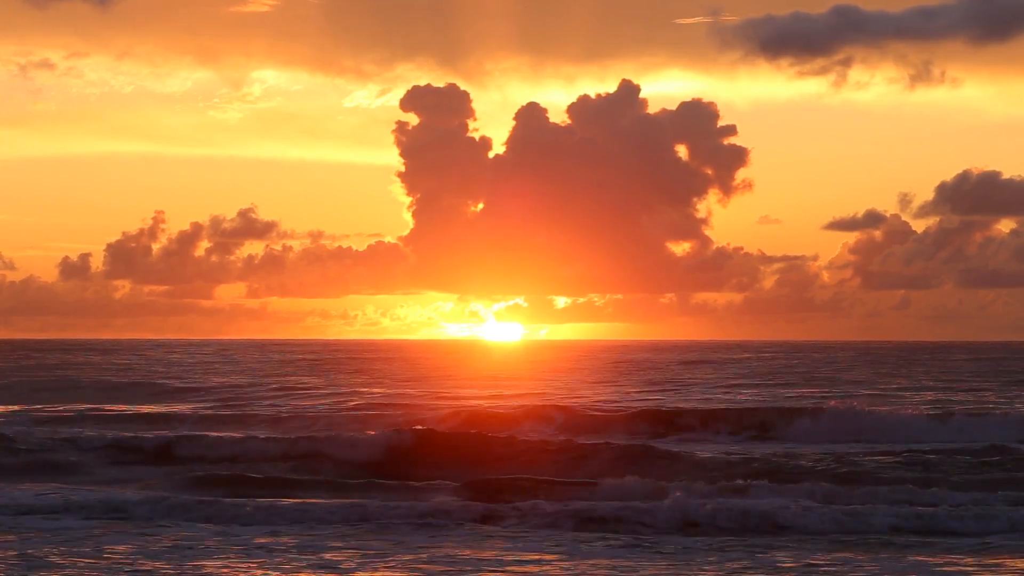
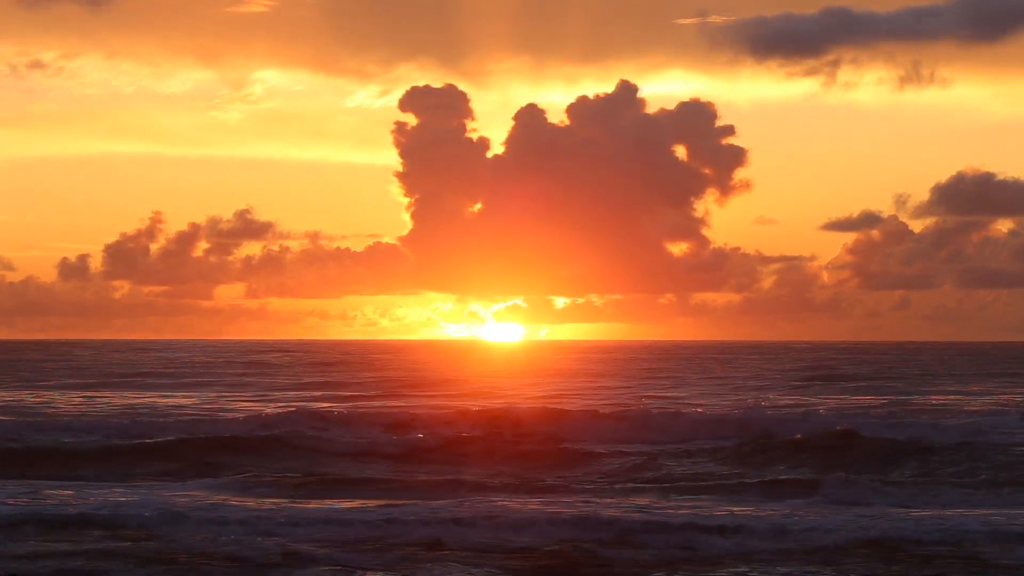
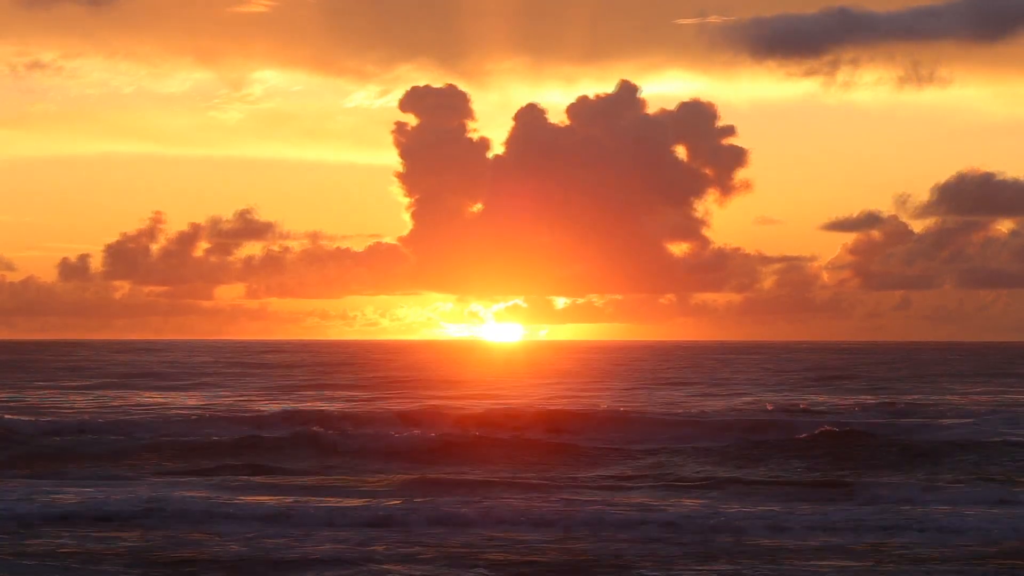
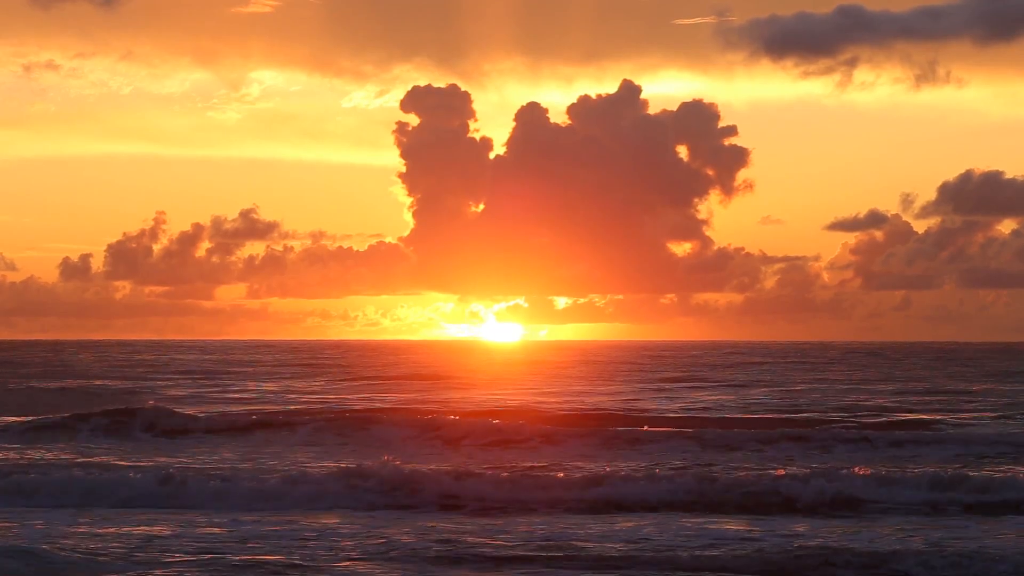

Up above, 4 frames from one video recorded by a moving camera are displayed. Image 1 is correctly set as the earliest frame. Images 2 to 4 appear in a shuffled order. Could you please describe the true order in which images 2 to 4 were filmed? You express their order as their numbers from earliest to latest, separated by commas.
4, 3, 2
